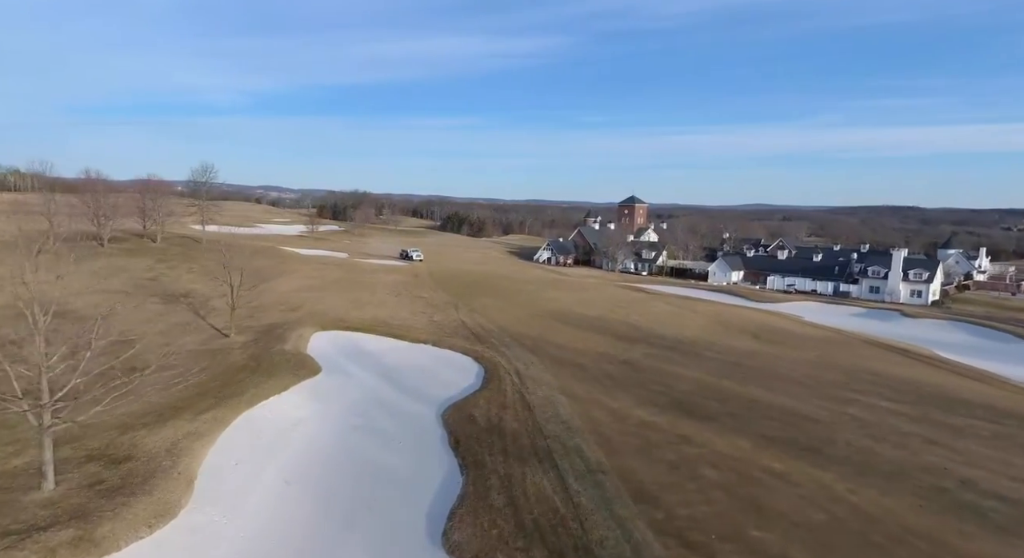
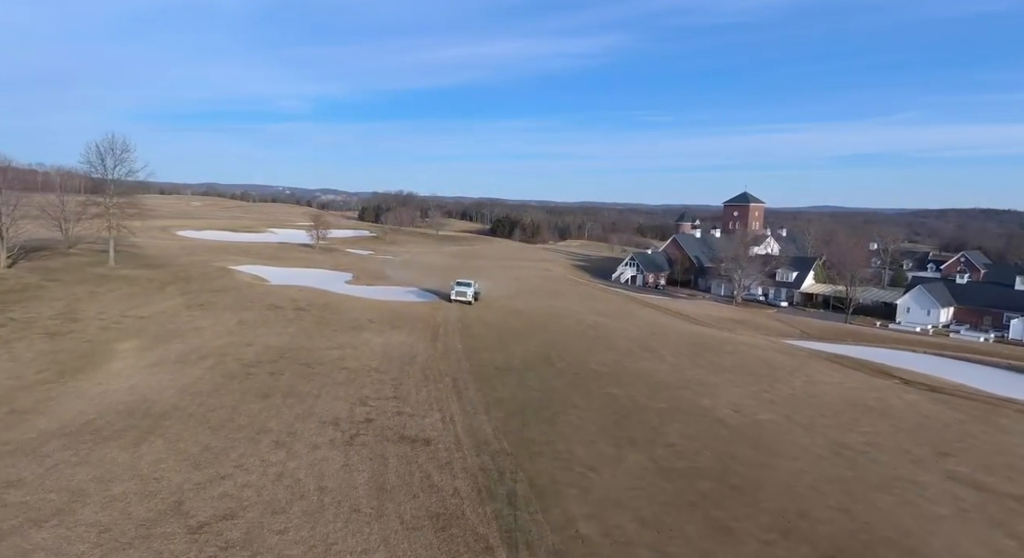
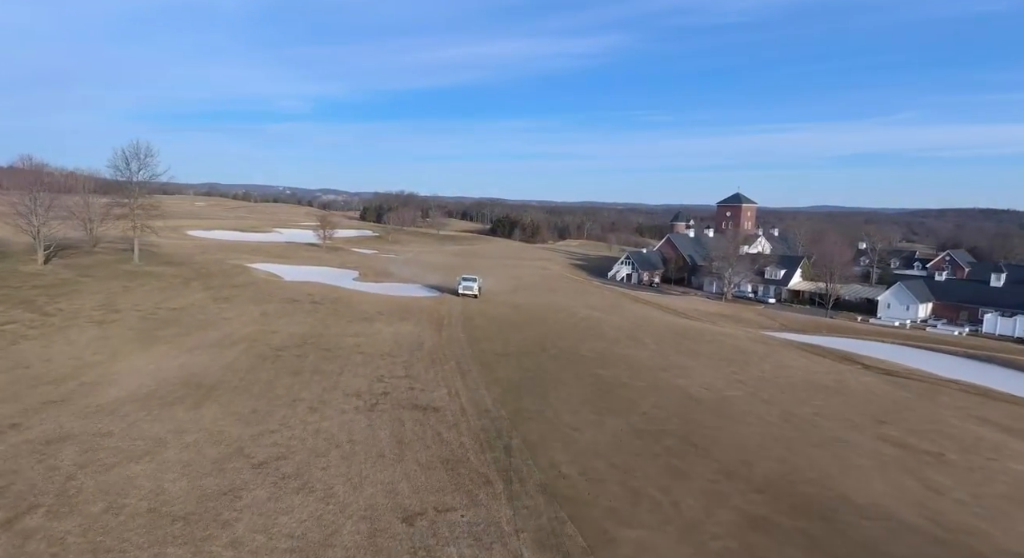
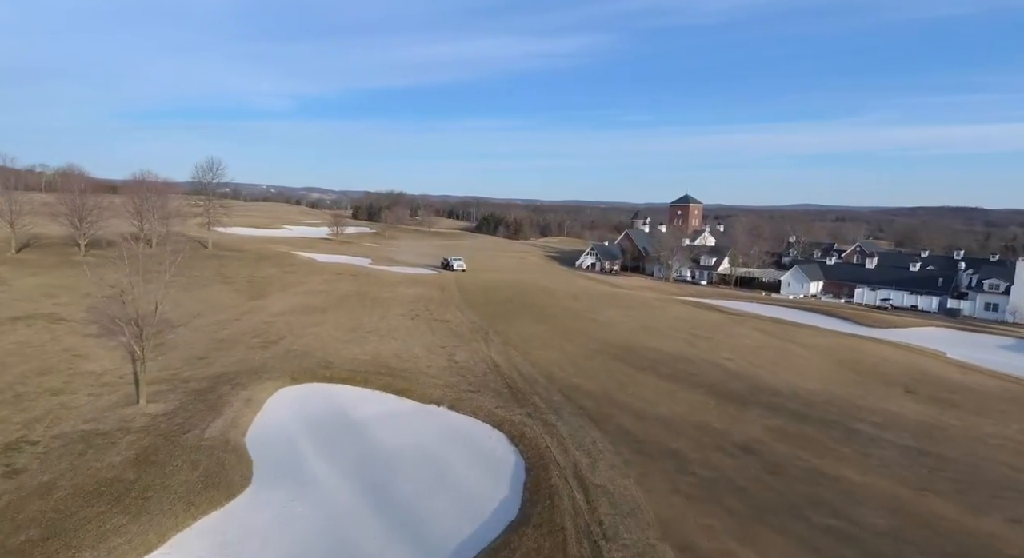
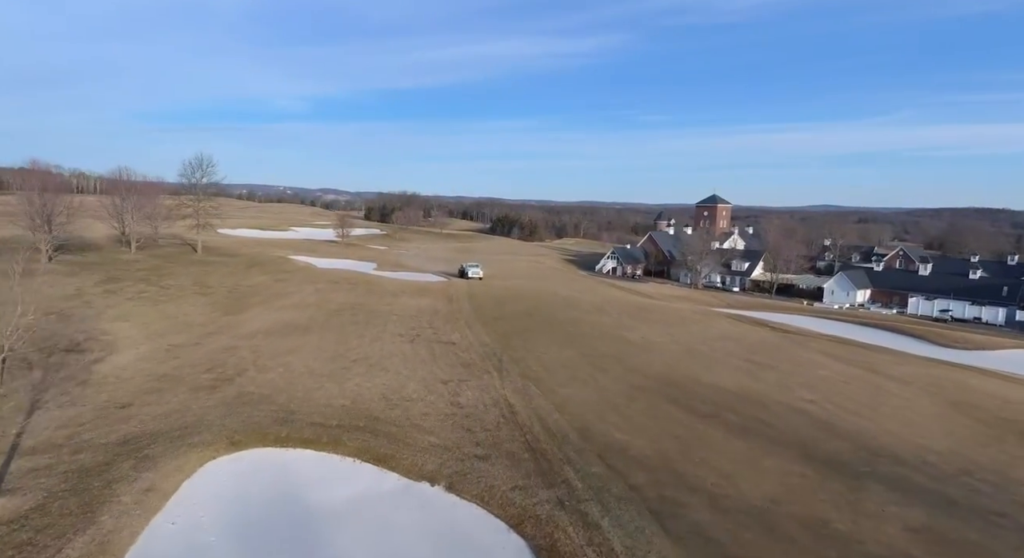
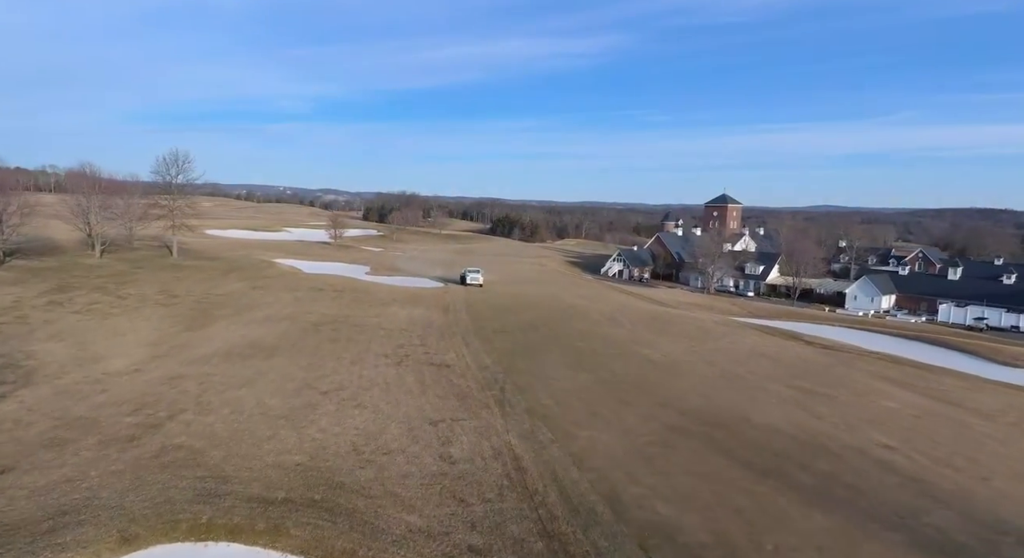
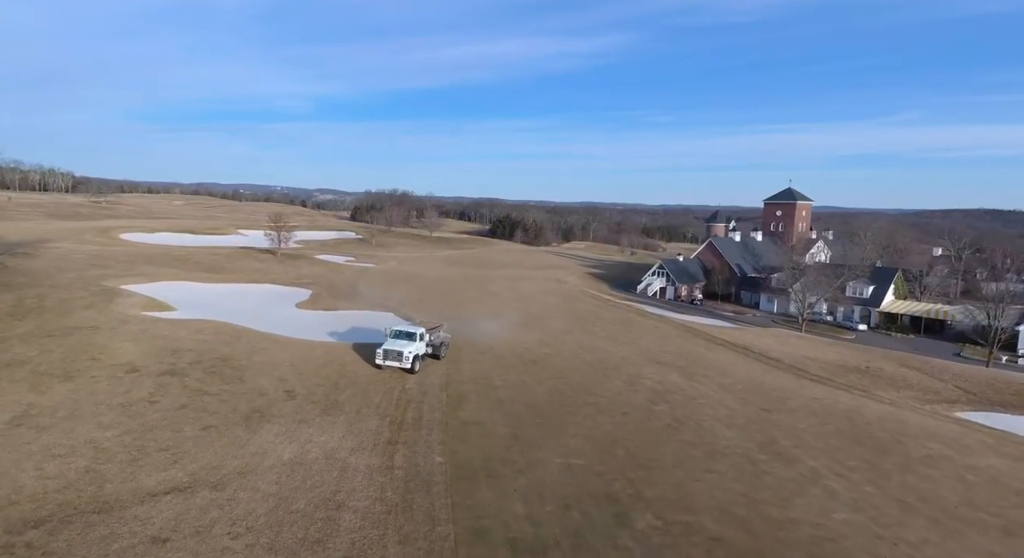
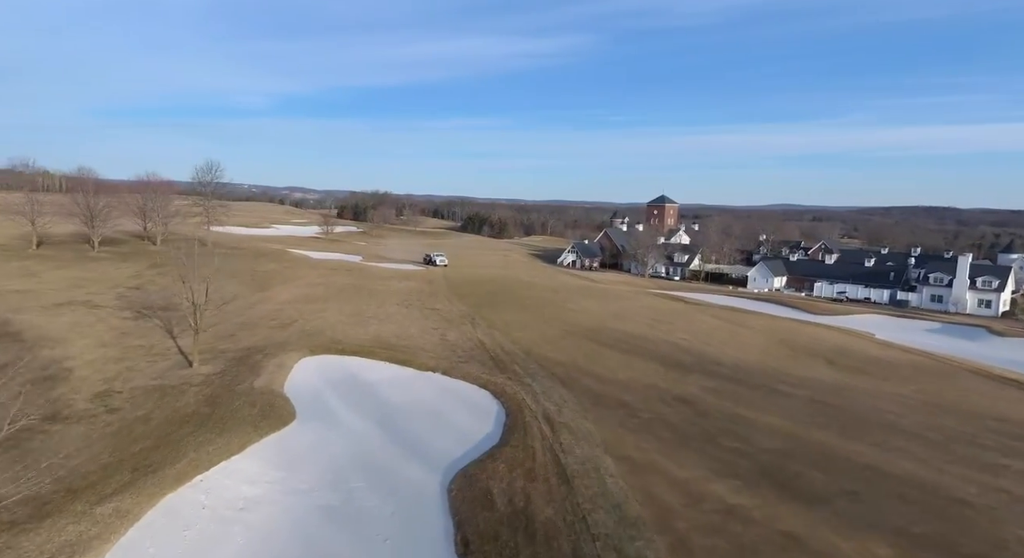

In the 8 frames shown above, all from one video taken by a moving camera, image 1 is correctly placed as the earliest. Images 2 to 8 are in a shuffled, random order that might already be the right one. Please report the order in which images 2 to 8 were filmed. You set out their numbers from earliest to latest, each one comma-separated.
8, 4, 5, 6, 3, 2, 7
